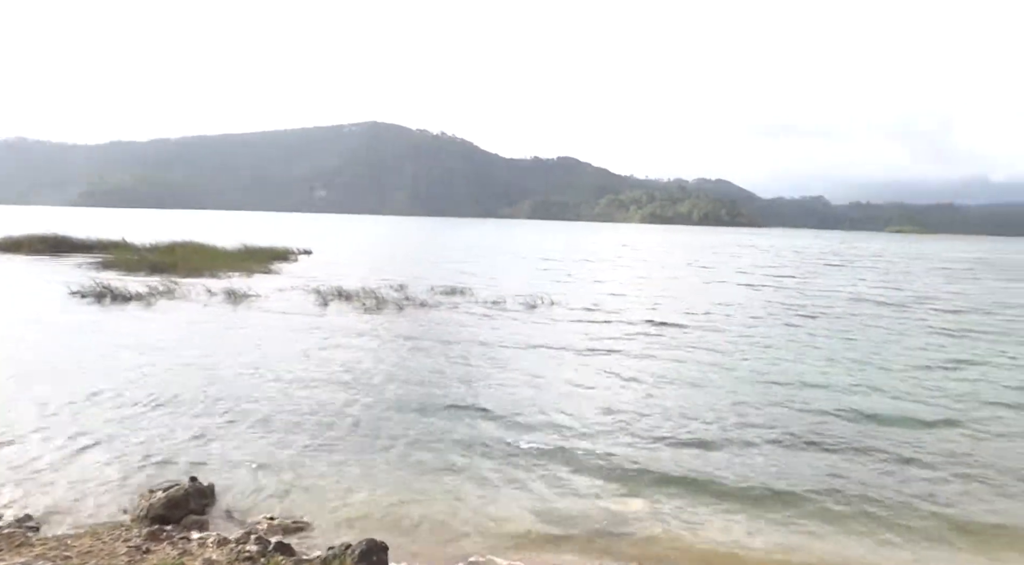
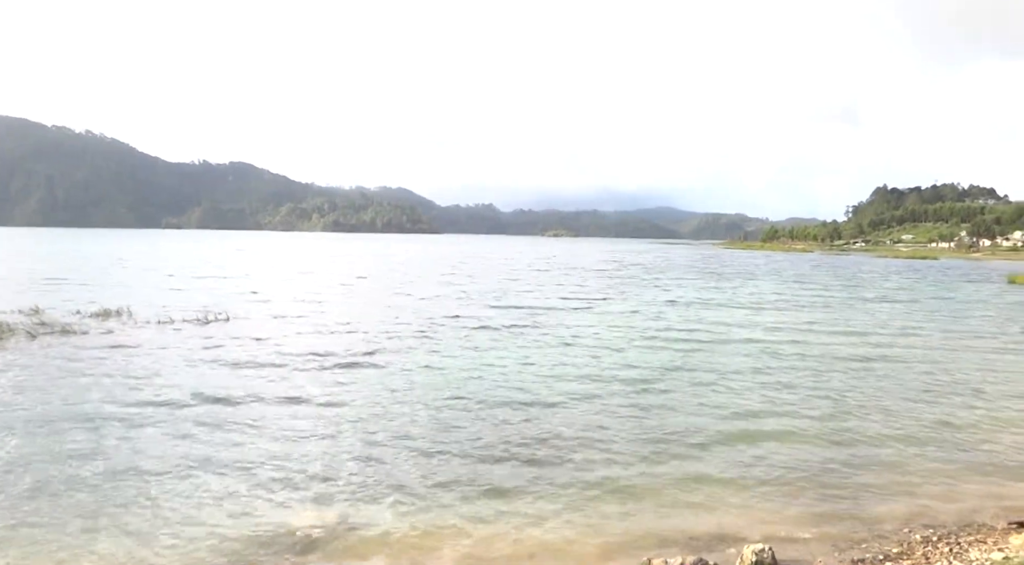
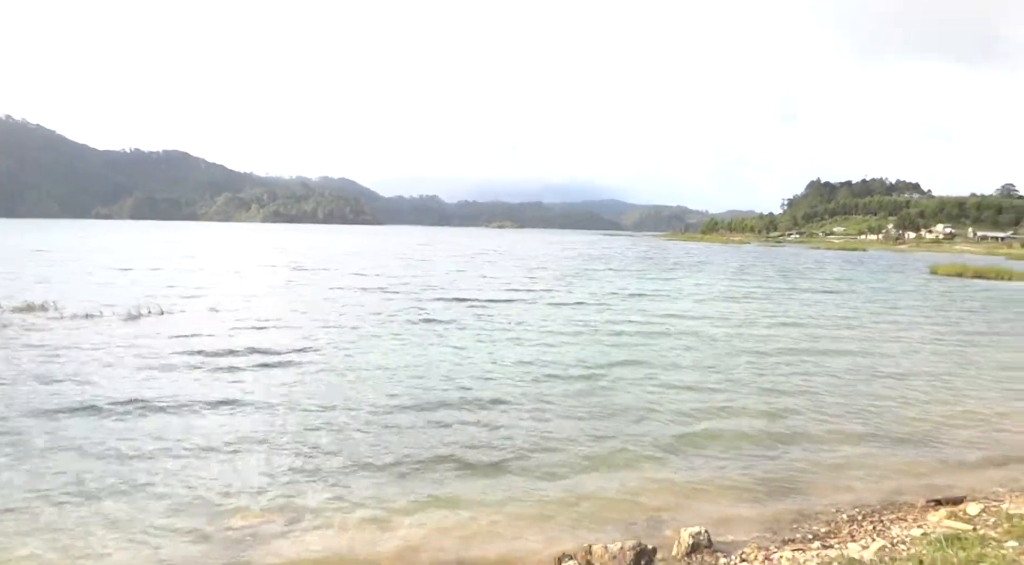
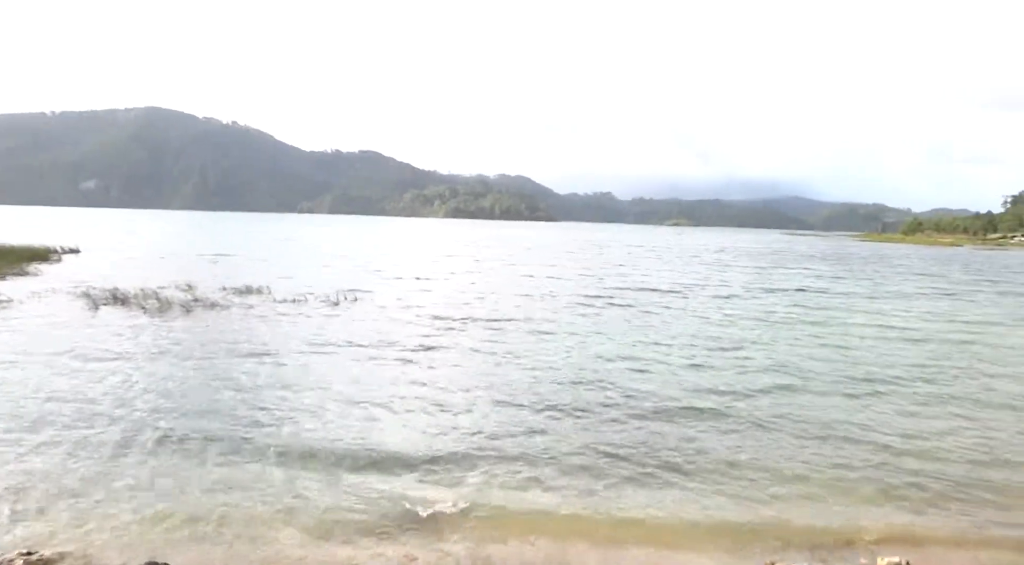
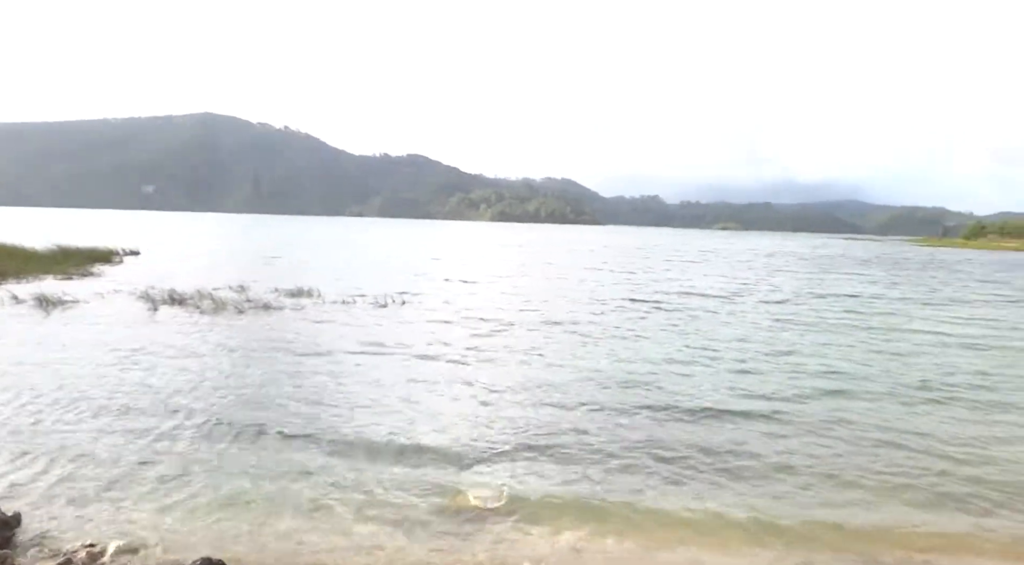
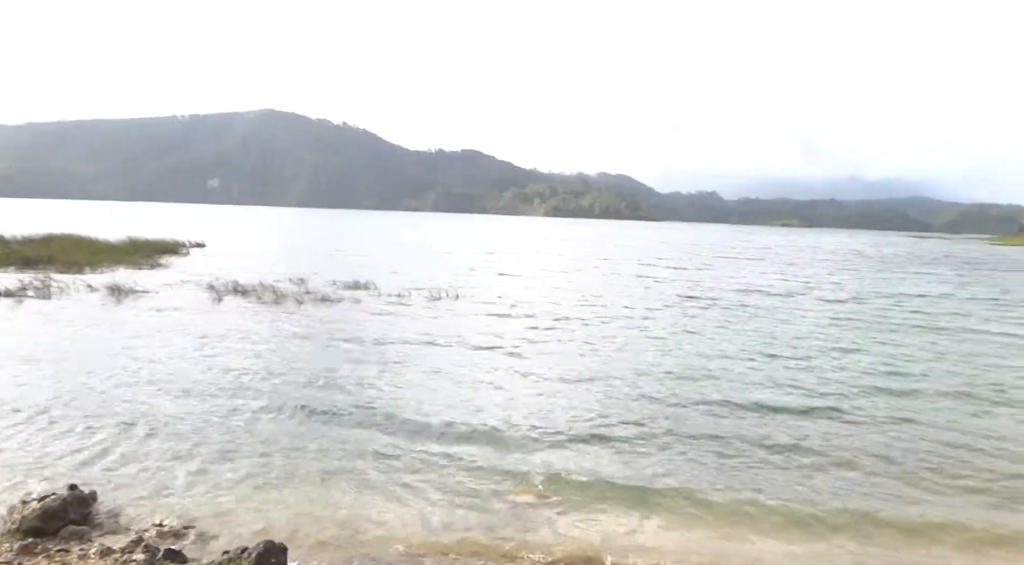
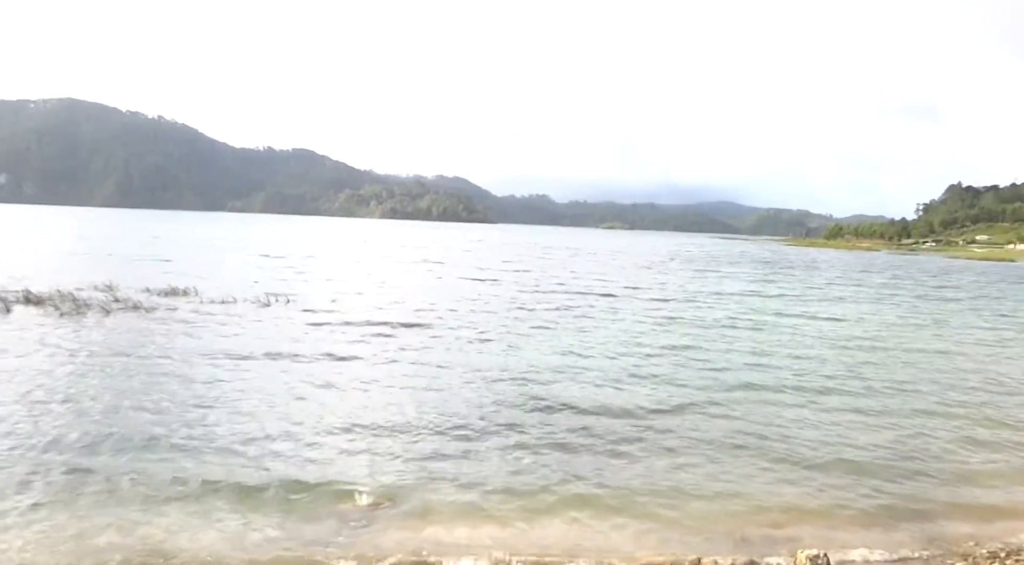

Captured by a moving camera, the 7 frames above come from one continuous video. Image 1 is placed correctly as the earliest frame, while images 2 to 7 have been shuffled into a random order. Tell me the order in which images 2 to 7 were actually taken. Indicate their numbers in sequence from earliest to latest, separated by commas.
6, 5, 4, 7, 2, 3
